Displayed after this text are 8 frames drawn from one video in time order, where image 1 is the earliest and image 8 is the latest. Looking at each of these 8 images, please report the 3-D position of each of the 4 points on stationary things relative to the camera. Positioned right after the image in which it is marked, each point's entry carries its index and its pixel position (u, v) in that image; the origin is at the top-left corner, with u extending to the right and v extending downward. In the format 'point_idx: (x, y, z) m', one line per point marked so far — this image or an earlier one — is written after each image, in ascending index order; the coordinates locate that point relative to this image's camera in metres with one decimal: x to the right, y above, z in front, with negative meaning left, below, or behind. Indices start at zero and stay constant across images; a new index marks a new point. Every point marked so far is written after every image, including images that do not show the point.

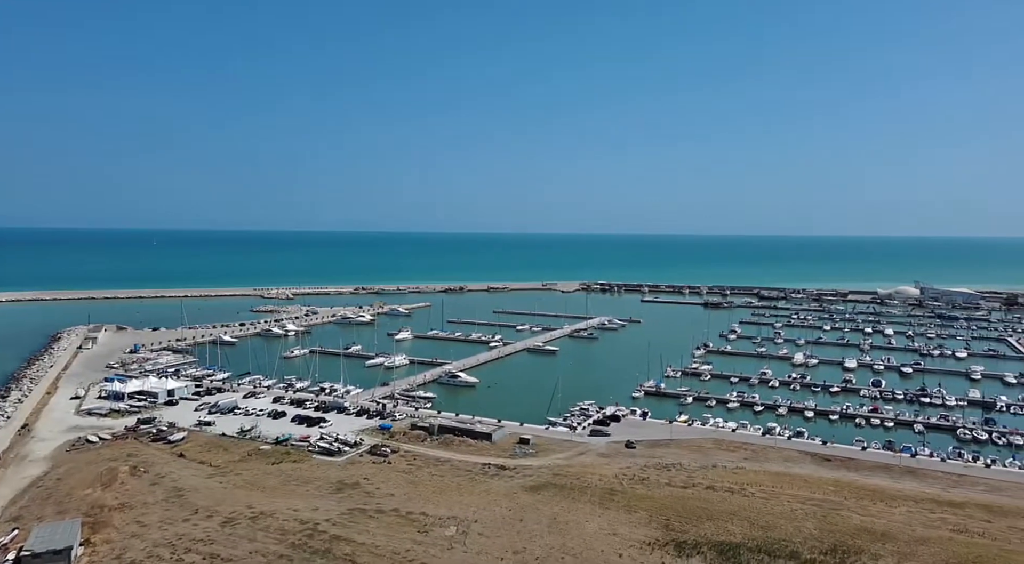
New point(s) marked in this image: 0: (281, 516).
0: (-4.3, -4.4, +12.9) m
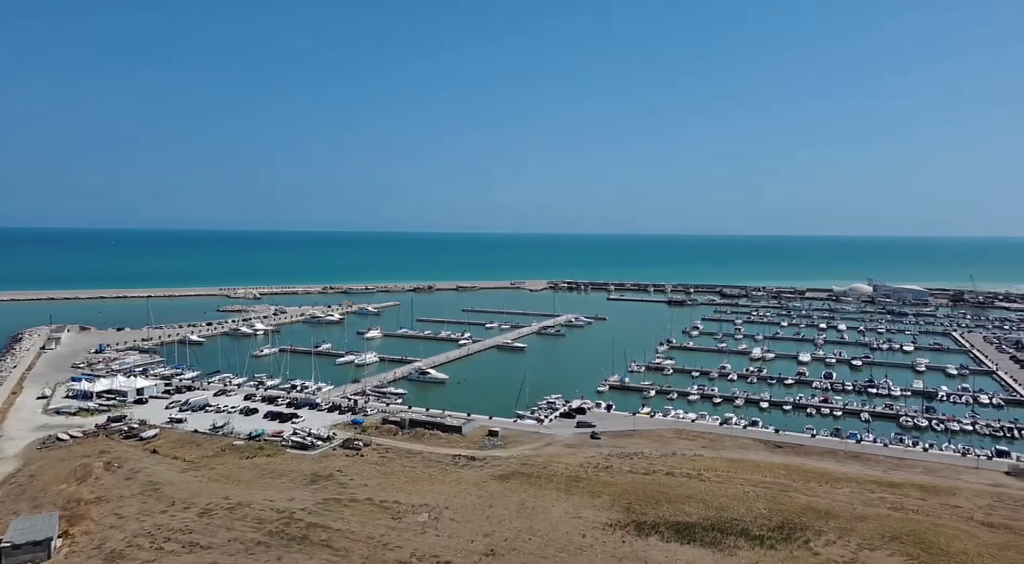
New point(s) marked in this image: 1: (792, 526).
0: (-4.9, -4.3, +13.4) m
1: (+4.8, -4.2, +11.8) m
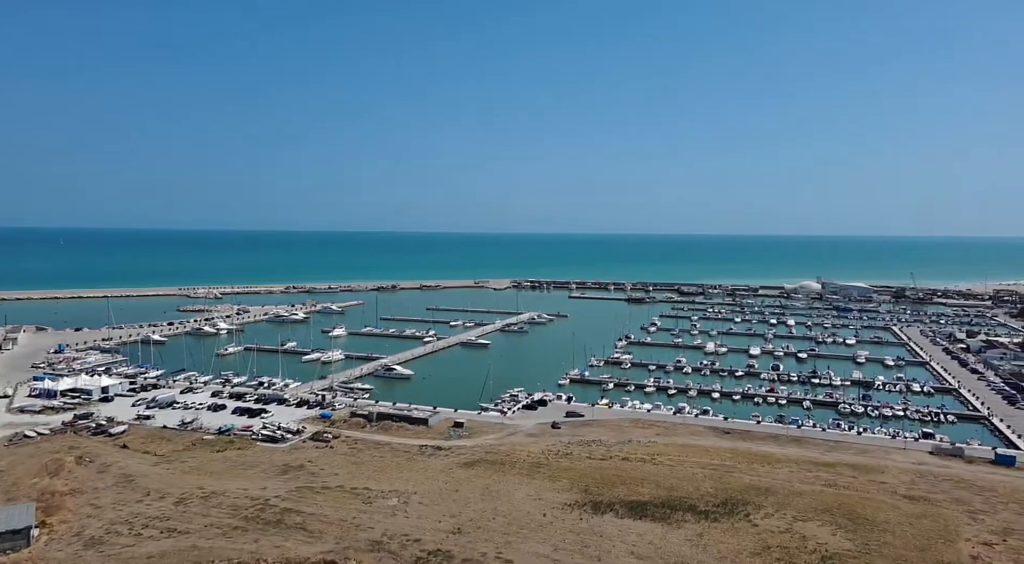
0: (-5.6, -4.3, +13.9) m
1: (+4.1, -4.1, +12.9) m
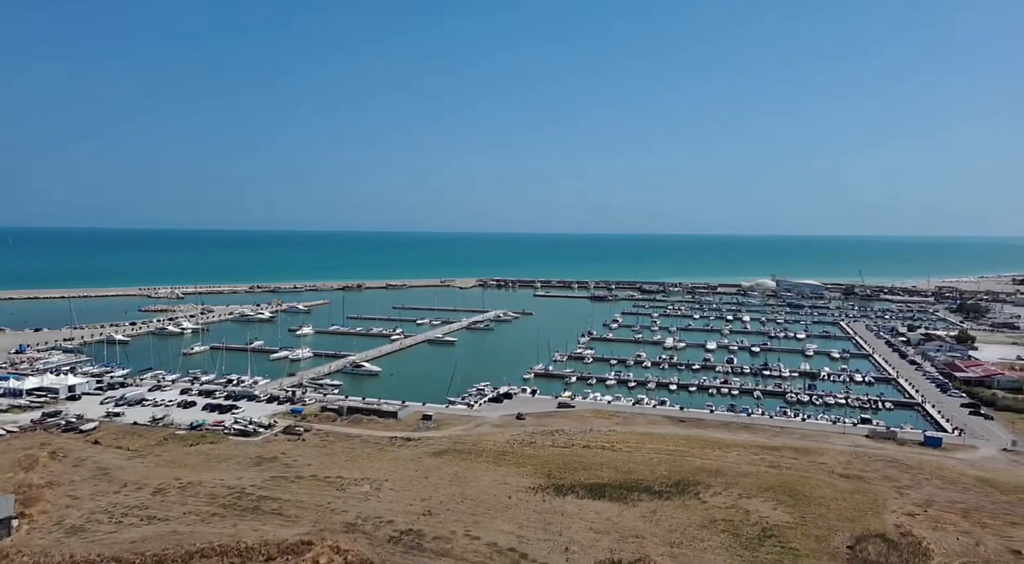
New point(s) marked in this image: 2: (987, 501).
0: (-6.3, -4.2, +14.4) m
1: (+3.5, -4.0, +13.8) m
2: (+8.6, -4.0, +12.6) m
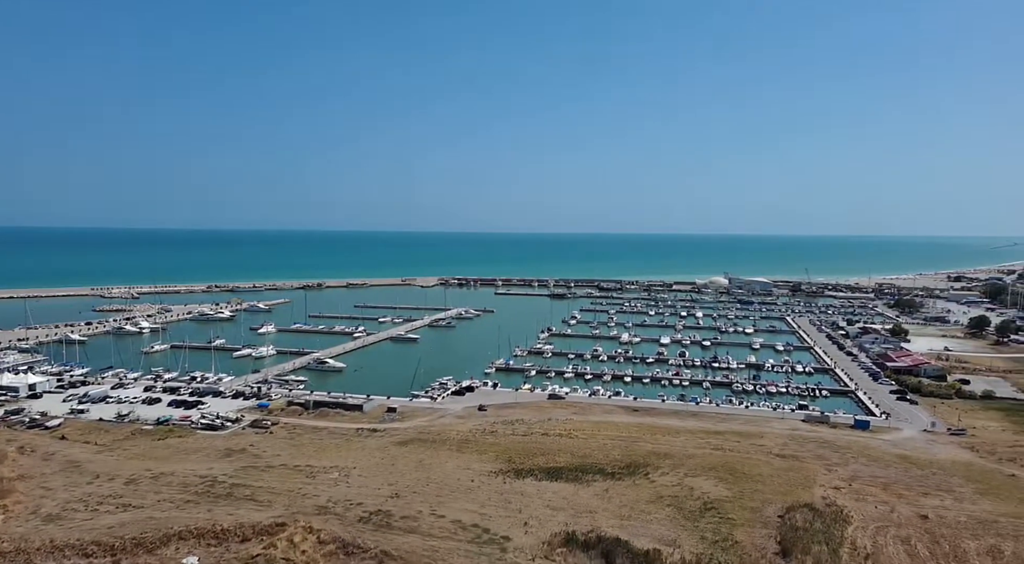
0: (-7.1, -4.1, +14.9) m
1: (+2.7, -3.9, +14.9) m
2: (+7.9, -3.9, +13.9) m
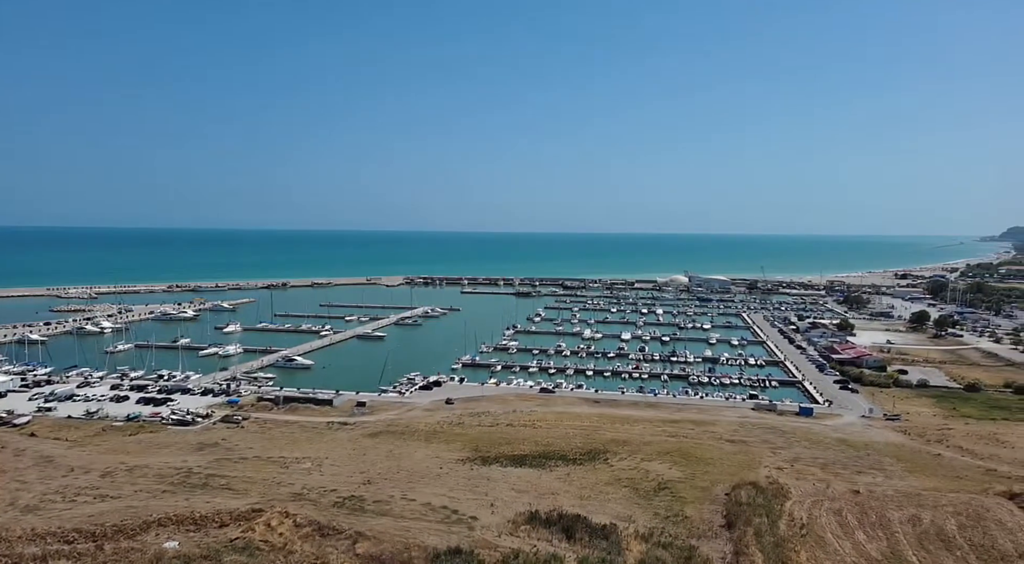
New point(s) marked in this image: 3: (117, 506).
0: (-7.9, -4.1, +15.2) m
1: (+1.9, -3.8, +15.7) m
2: (+7.2, -3.8, +15.0) m
3: (-7.4, -4.2, +13.0) m
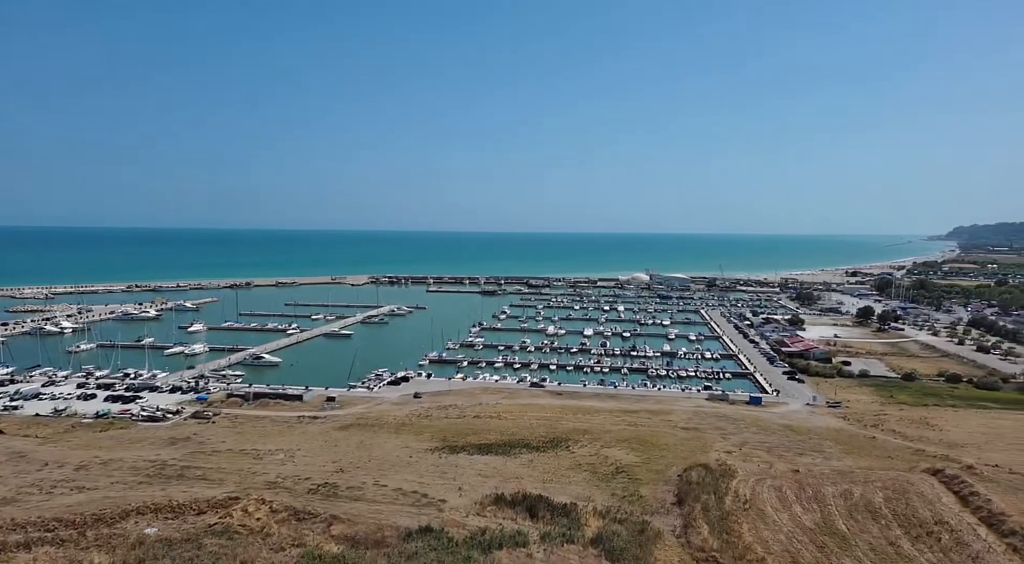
0: (-8.6, -4.0, +15.6) m
1: (+1.1, -3.8, +16.6) m
2: (+6.4, -3.7, +16.1) m
3: (-8.1, -4.1, +13.3) m
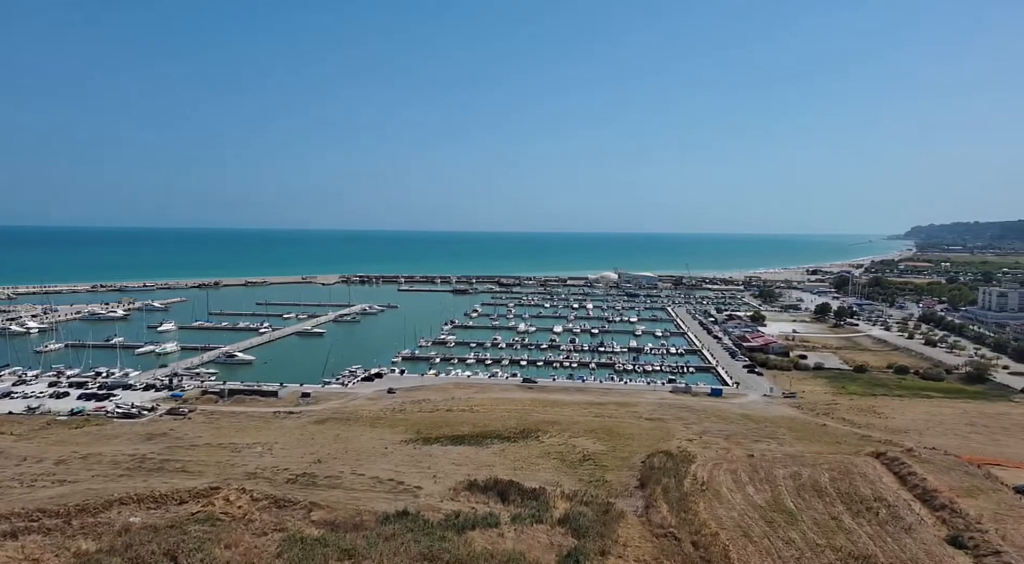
0: (-9.3, -4.0, +15.9) m
1: (+0.4, -3.7, +17.3) m
2: (+5.7, -3.6, +17.1) m
3: (-8.6, -4.1, +13.7) m
